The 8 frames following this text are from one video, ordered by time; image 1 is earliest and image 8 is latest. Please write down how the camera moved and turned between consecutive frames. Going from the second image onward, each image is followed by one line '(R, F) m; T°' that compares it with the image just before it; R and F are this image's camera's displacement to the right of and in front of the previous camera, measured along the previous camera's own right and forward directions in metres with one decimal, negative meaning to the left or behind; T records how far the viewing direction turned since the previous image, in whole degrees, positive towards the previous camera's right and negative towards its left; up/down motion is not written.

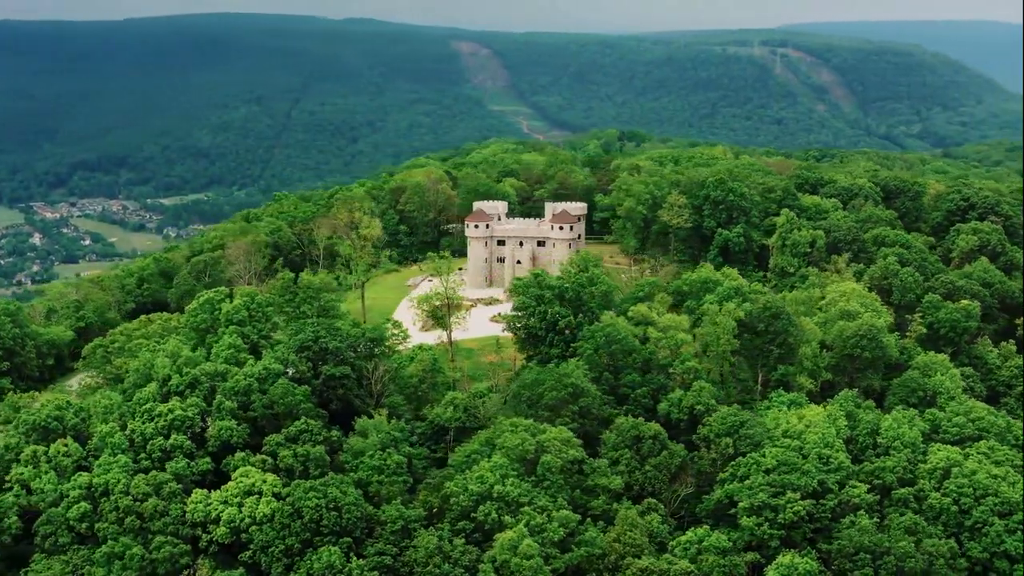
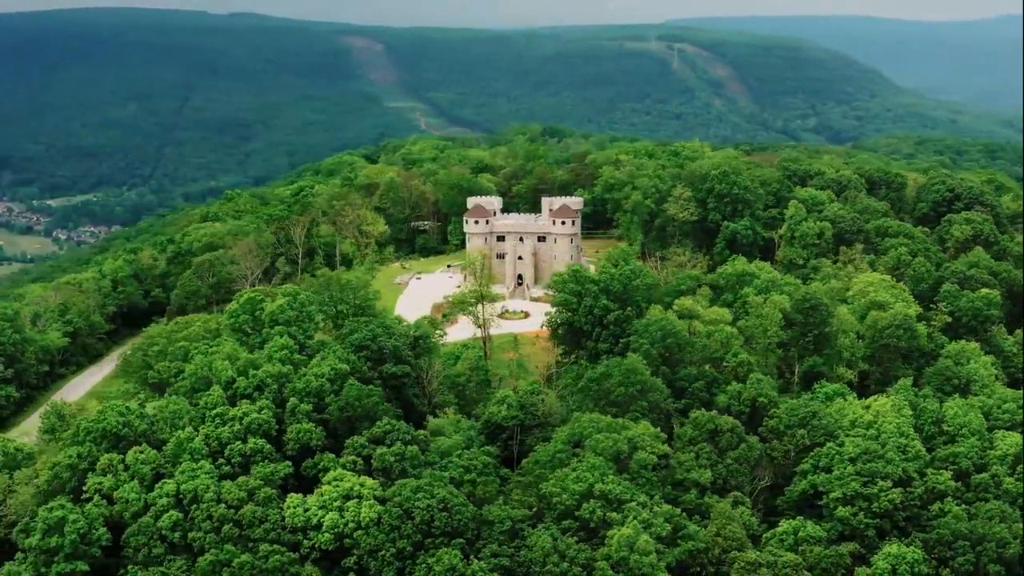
(-6.5, +0.9) m; +5°
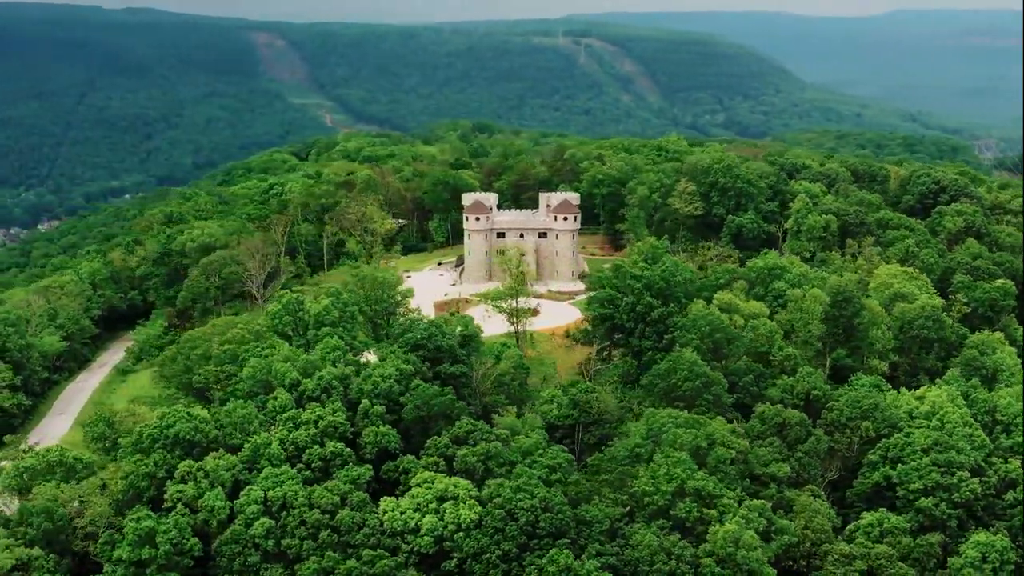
(-5.8, +0.8) m; +4°
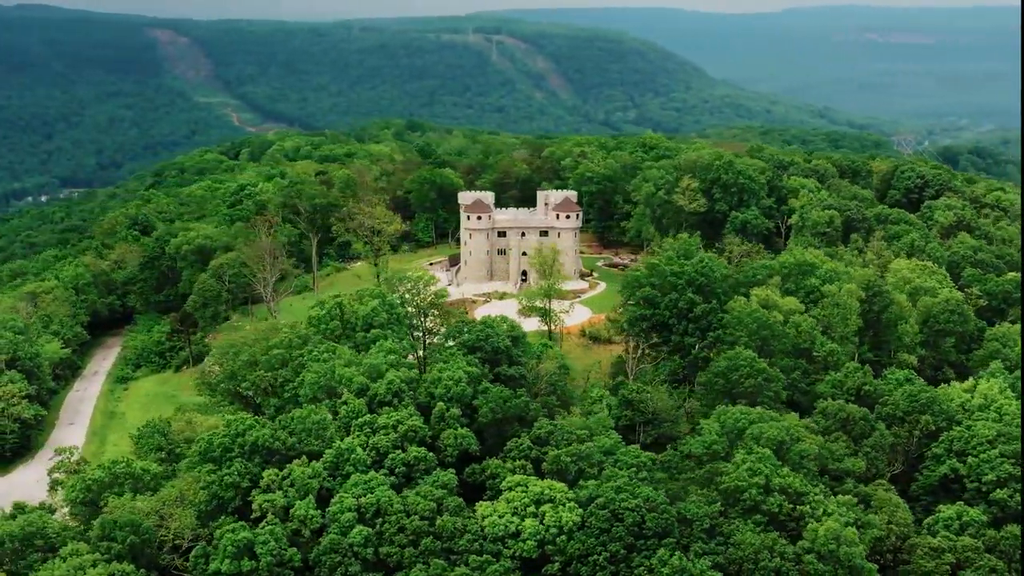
(-5.6, +0.7) m; +4°
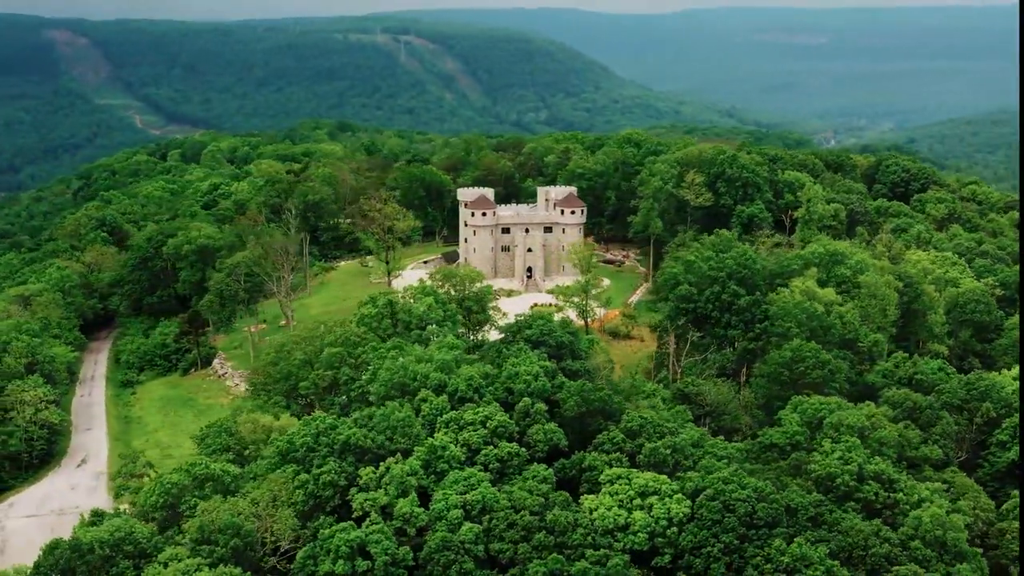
(-5.9, +0.7) m; +4°
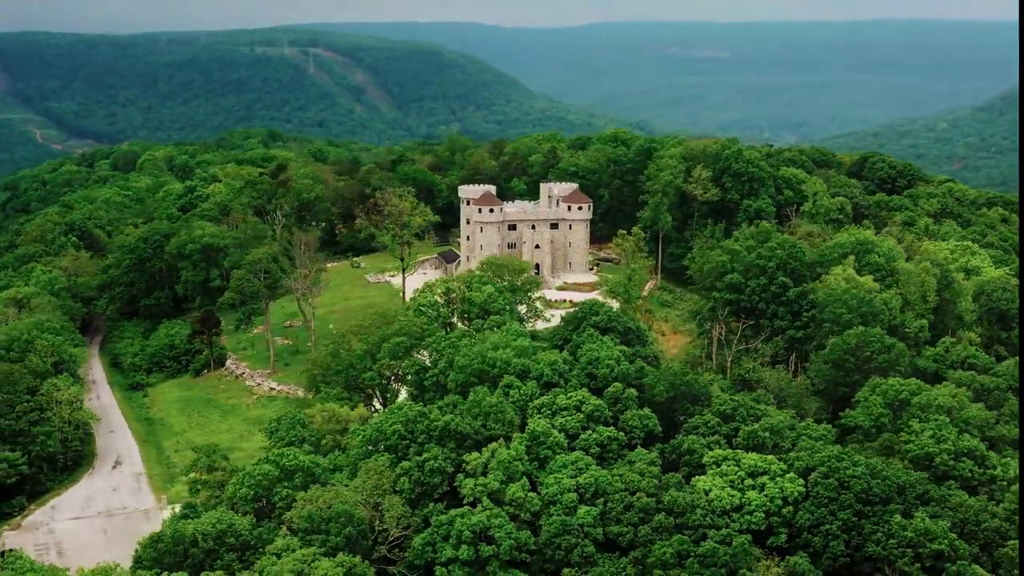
(-6.0, +0.9) m; +4°
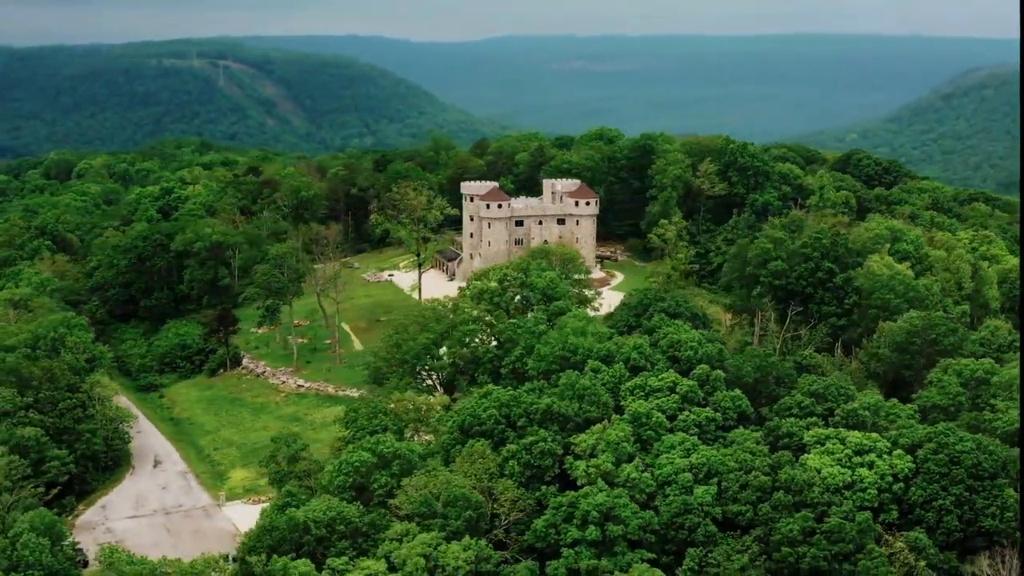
(-5.8, +0.9) m; +4°
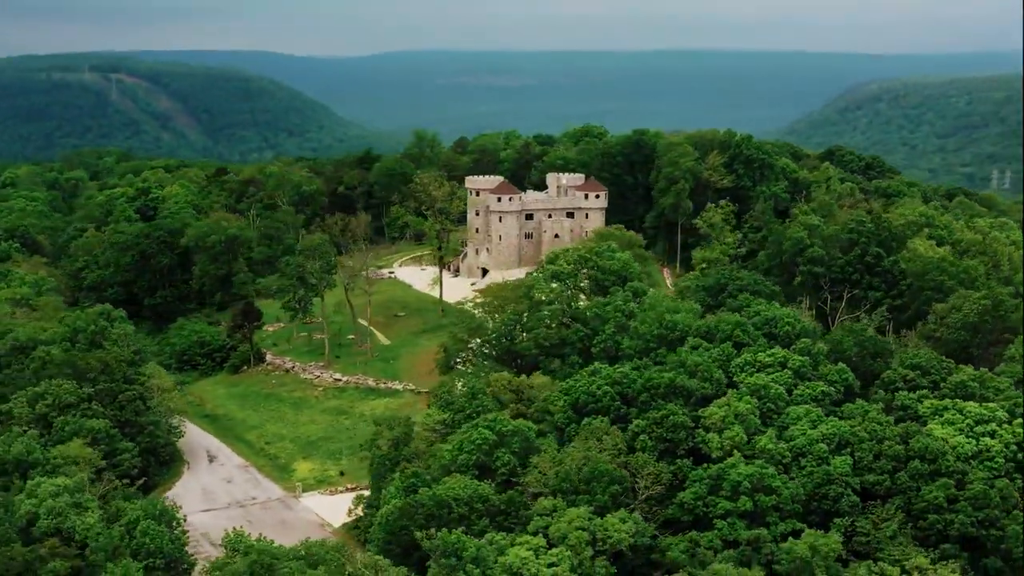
(-6.6, +1.1) m; +5°
